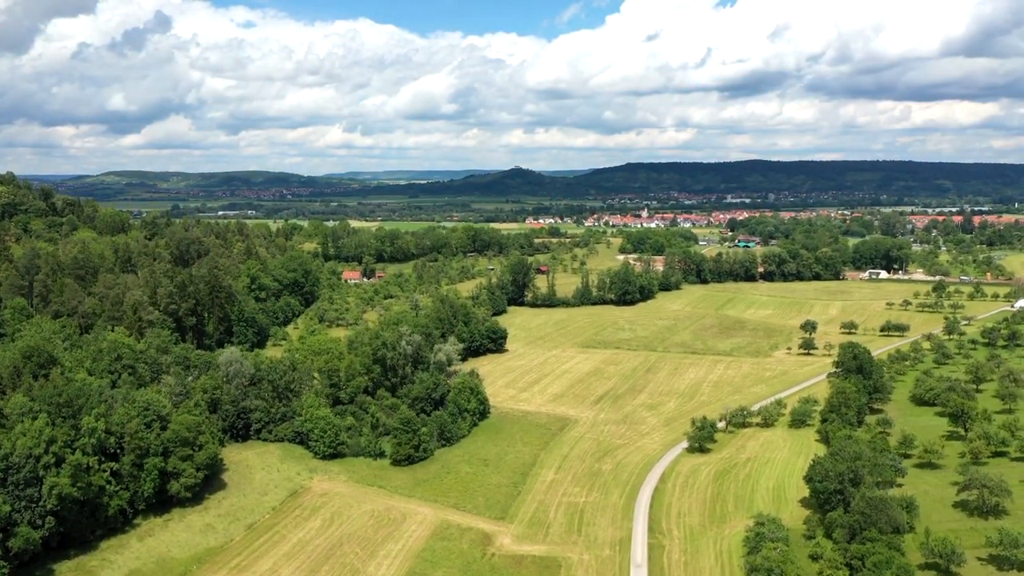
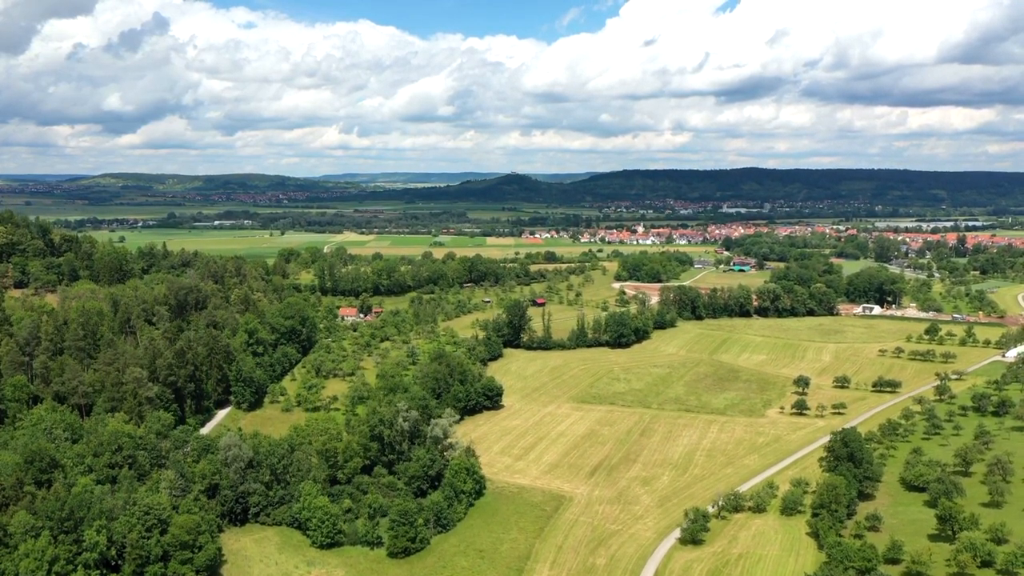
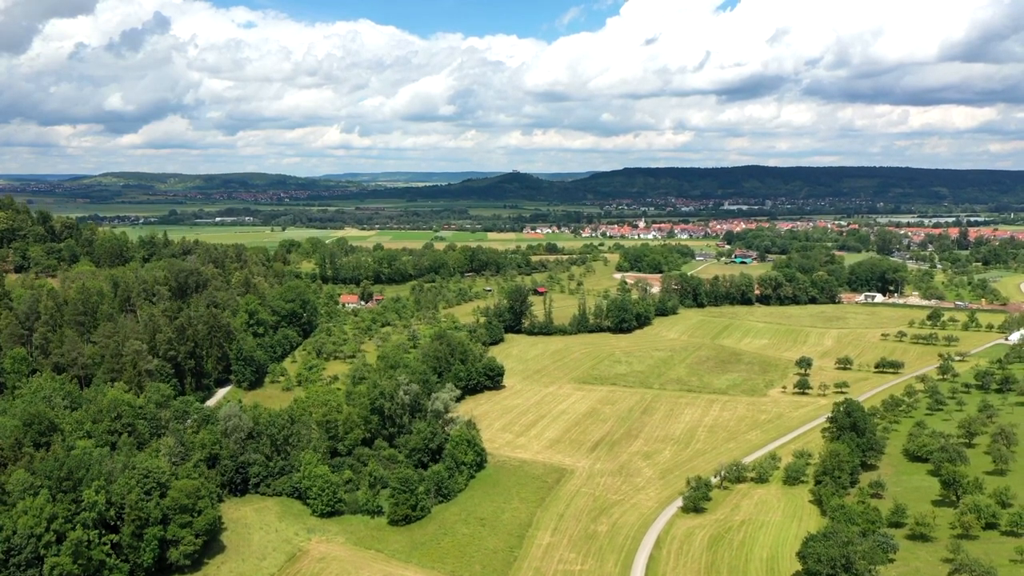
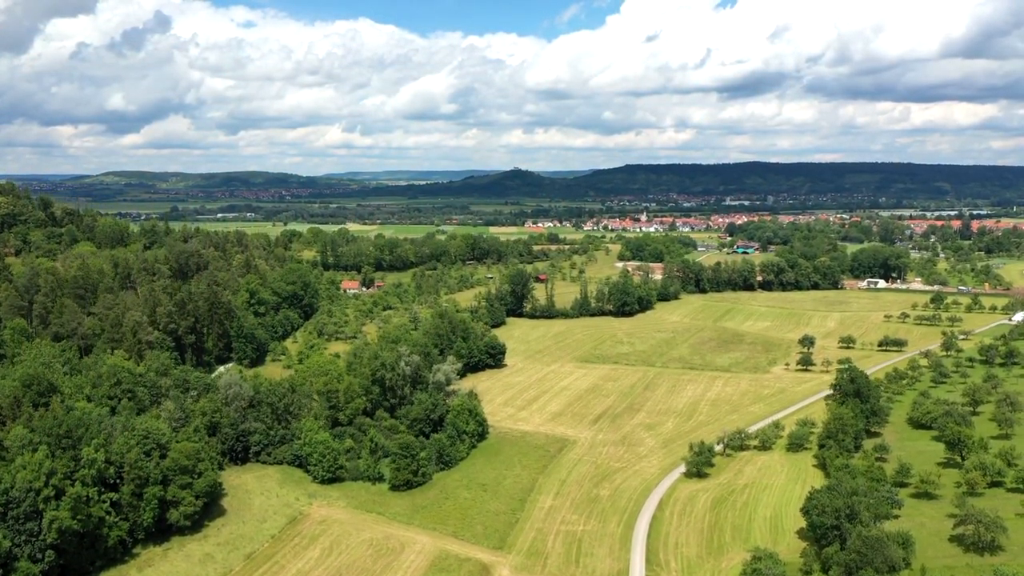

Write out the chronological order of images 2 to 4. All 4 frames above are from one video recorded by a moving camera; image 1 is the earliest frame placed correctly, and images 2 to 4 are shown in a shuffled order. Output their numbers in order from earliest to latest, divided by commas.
4, 3, 2
